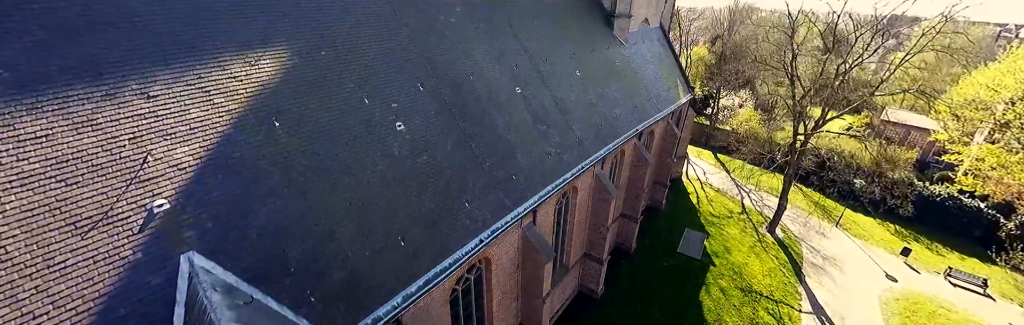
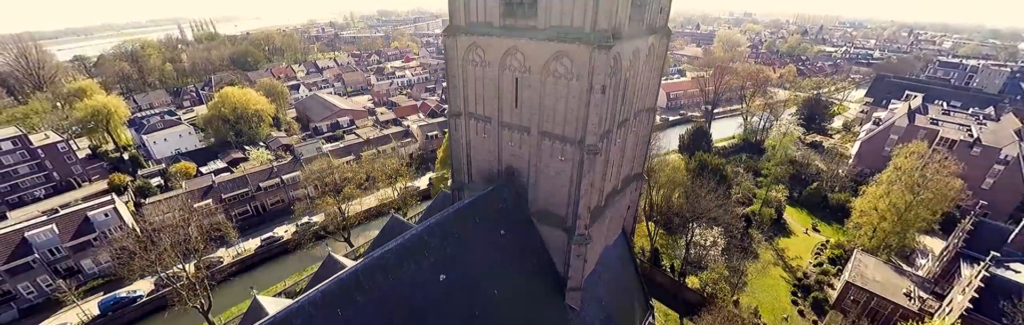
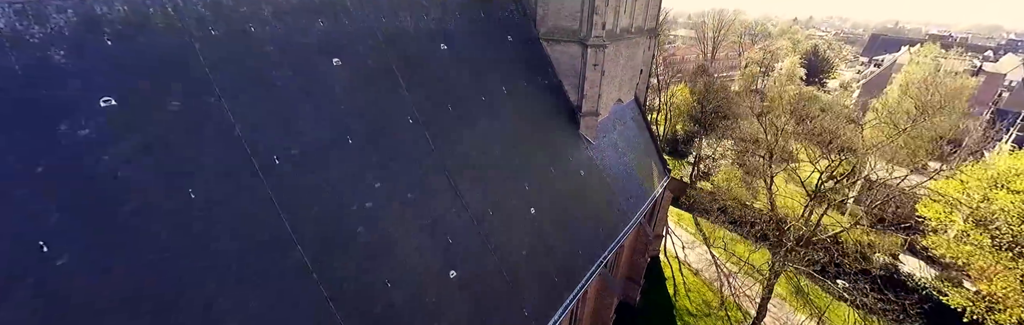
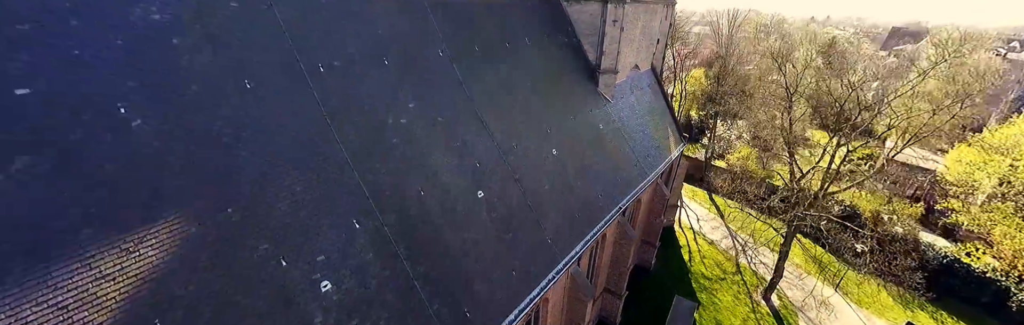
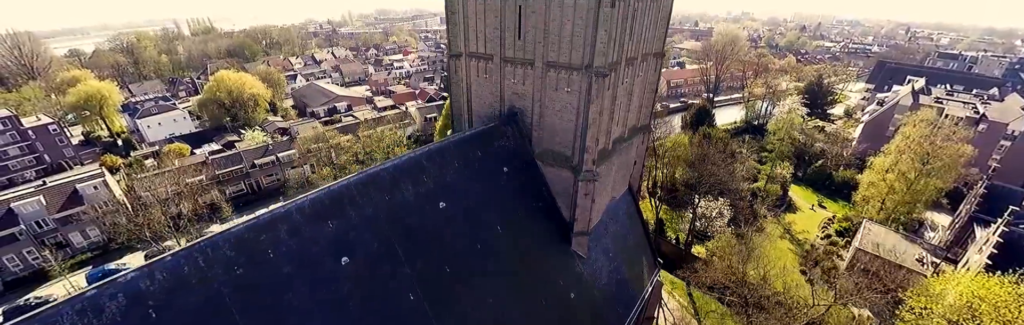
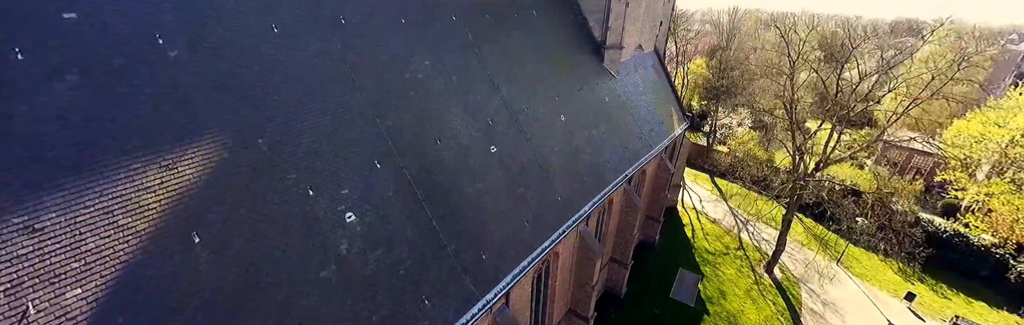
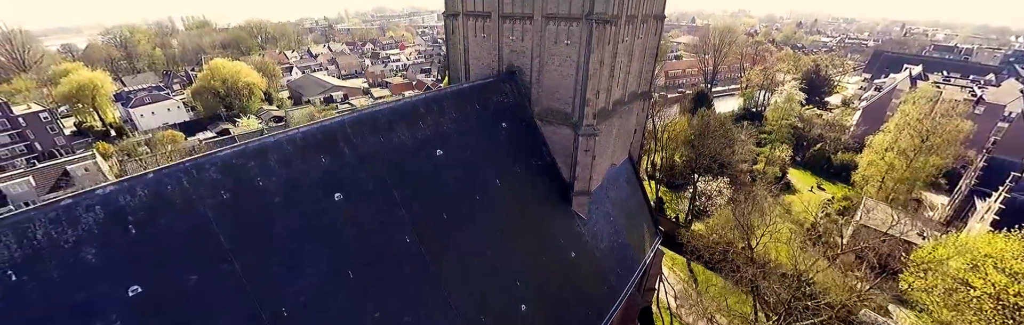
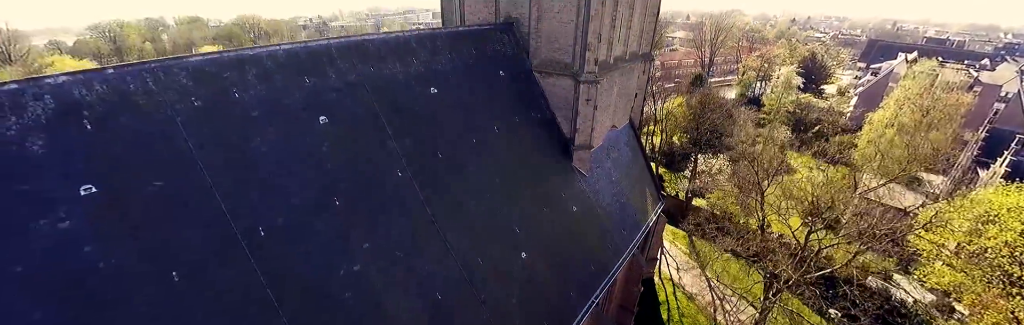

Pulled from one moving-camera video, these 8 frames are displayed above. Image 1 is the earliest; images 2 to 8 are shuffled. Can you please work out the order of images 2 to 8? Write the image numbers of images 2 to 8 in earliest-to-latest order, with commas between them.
6, 4, 3, 8, 7, 5, 2
